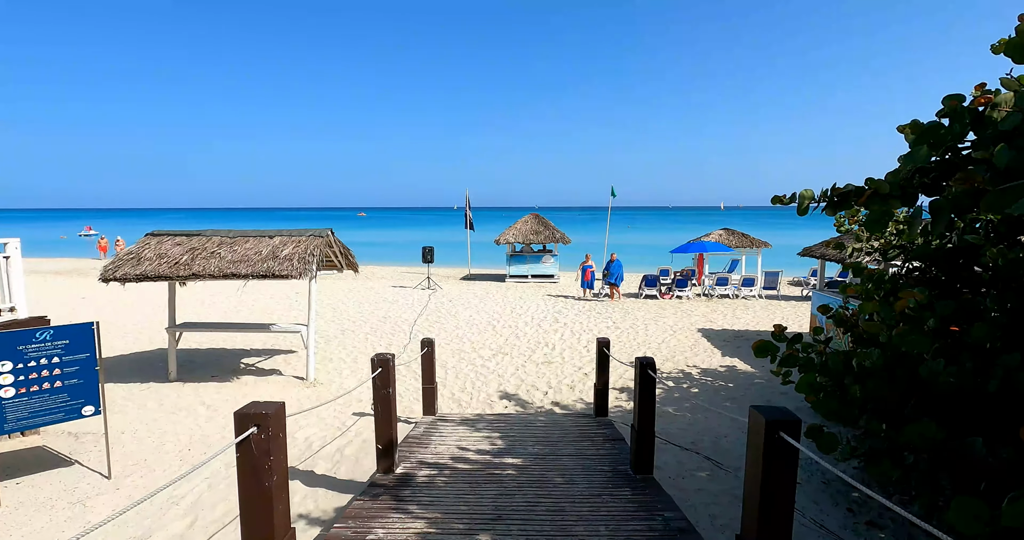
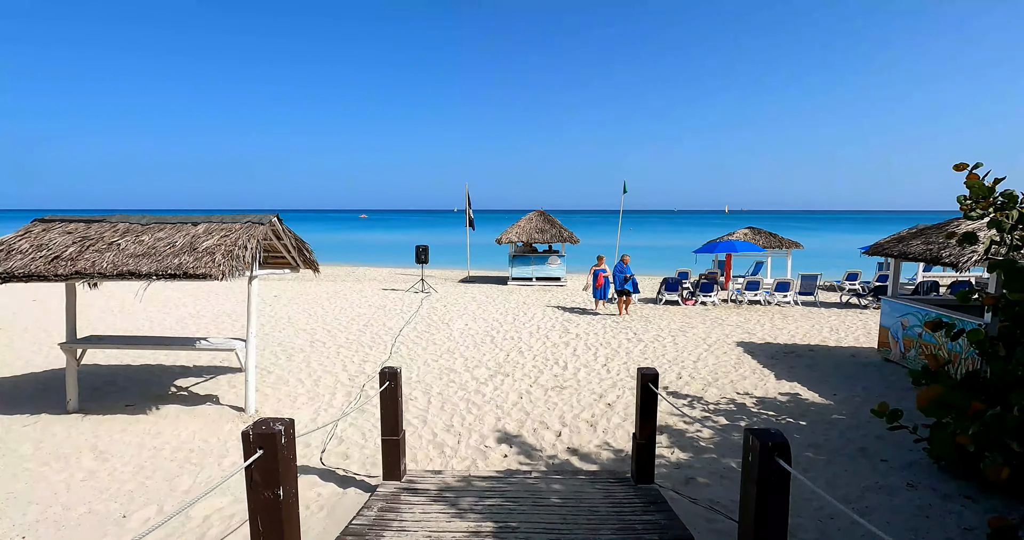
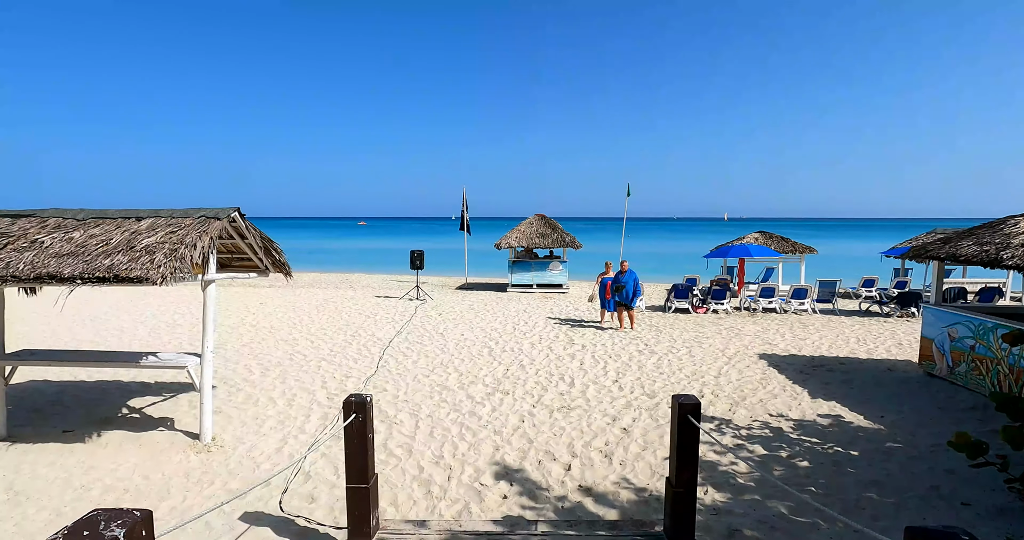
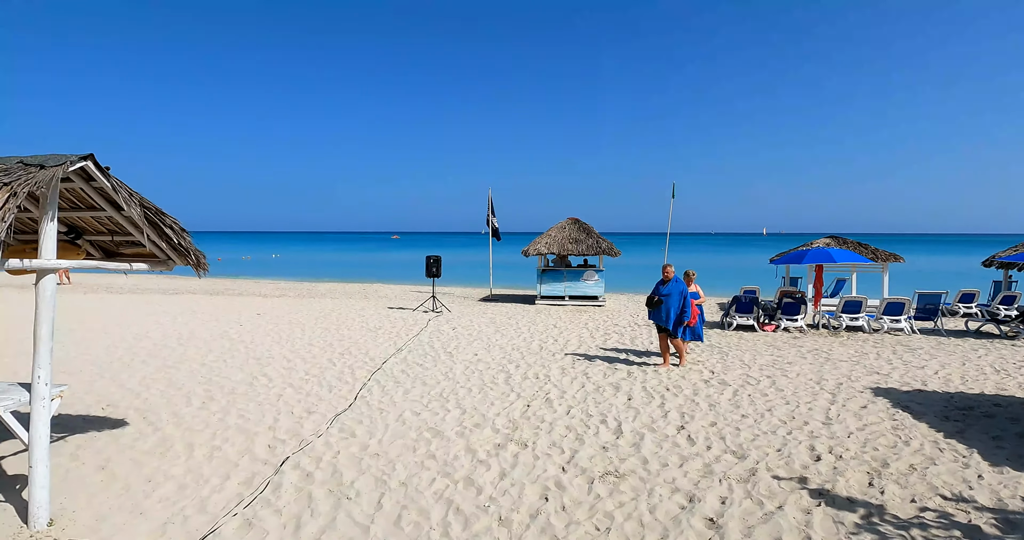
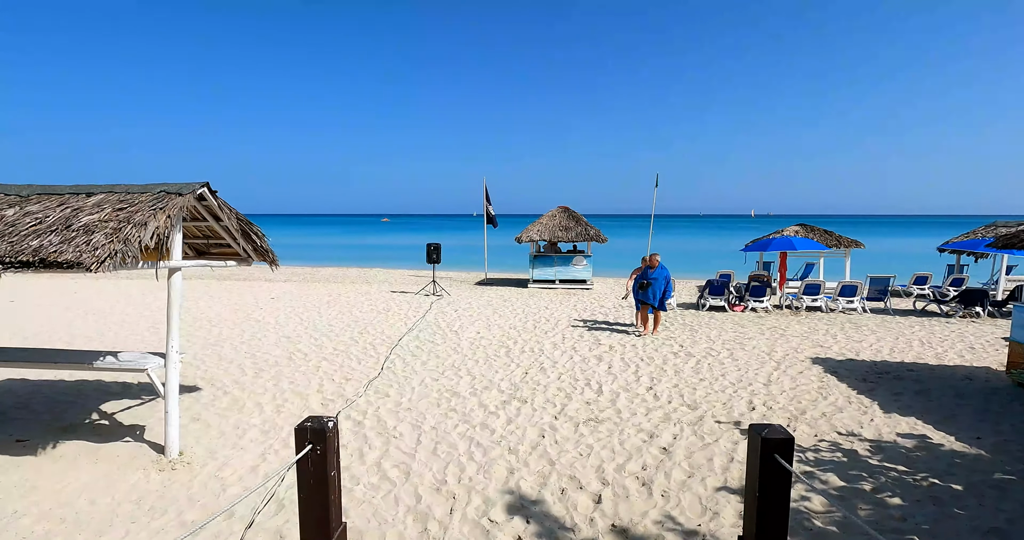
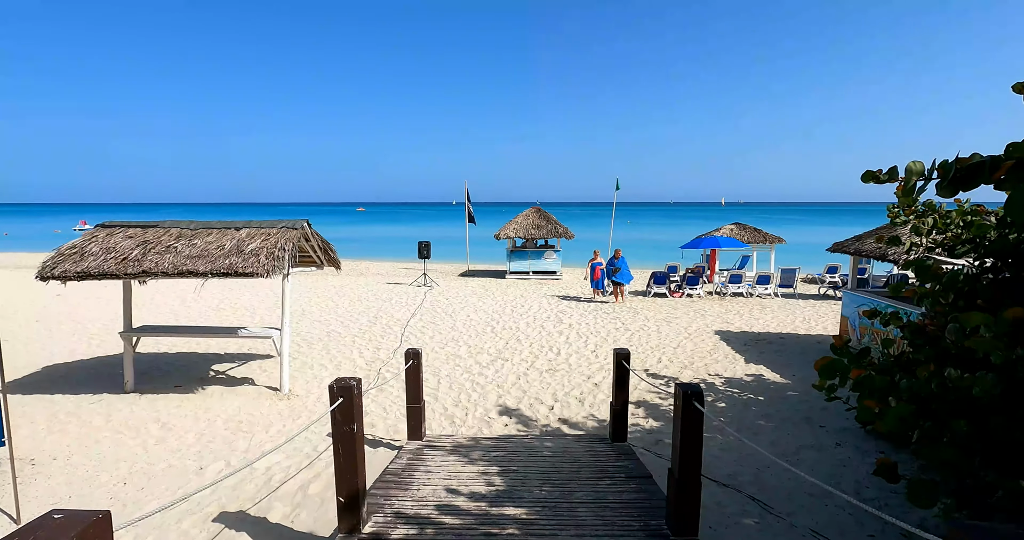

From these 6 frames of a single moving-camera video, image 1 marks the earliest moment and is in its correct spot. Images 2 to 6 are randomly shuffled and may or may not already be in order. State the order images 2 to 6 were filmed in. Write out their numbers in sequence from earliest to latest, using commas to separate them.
6, 2, 3, 5, 4
